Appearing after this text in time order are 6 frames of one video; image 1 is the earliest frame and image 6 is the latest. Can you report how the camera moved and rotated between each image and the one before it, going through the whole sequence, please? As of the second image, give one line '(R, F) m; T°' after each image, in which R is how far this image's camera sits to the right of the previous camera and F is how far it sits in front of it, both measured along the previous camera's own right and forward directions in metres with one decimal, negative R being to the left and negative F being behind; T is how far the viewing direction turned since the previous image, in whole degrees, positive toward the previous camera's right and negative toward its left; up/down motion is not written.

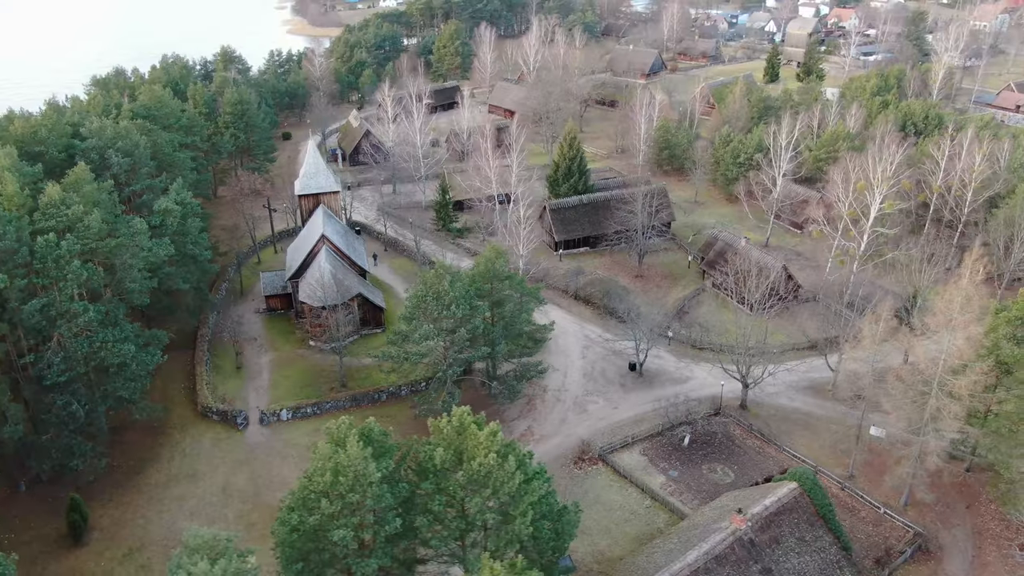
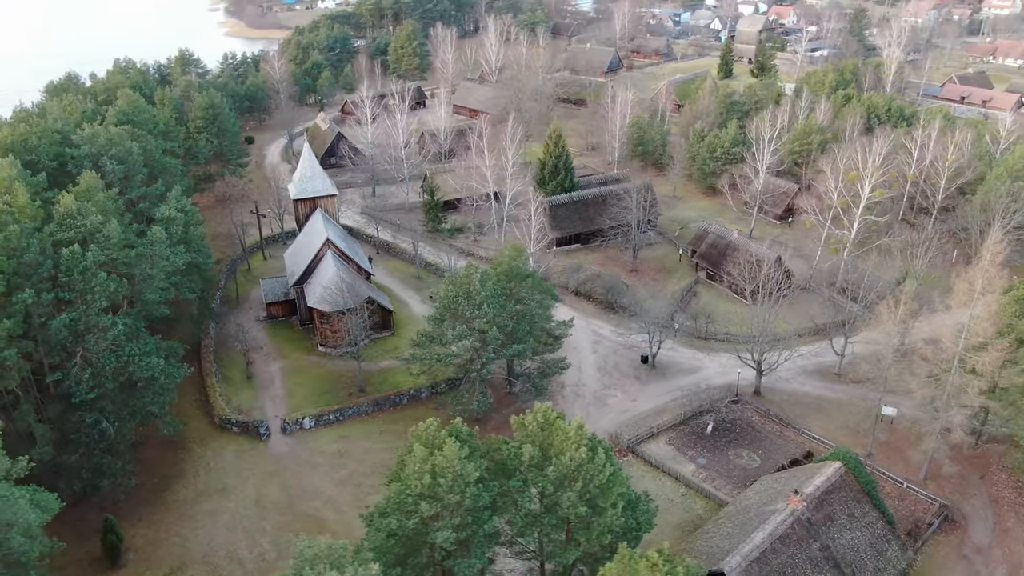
(-4.1, 0.0) m; +5°
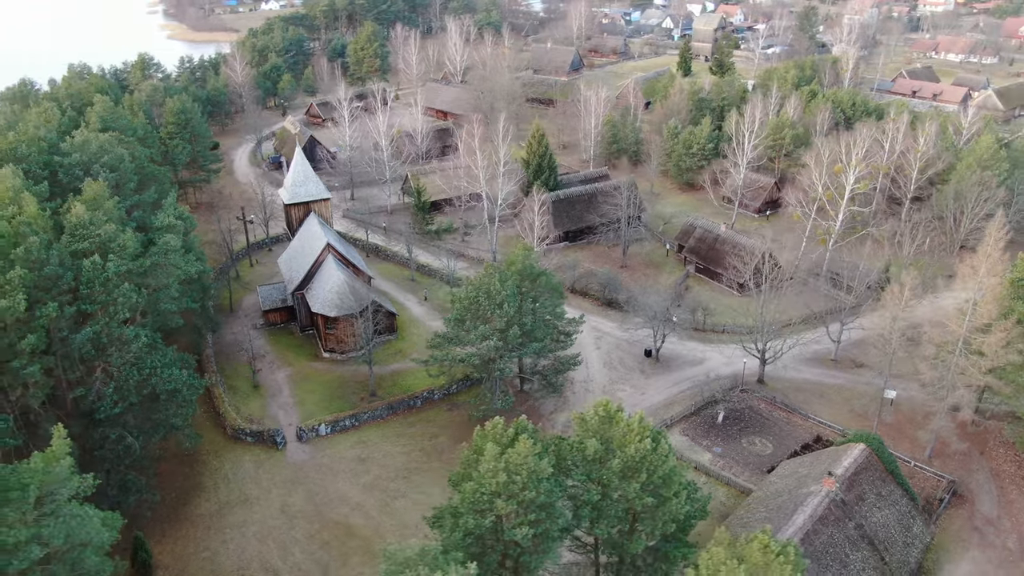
(-3.2, -0.1) m; +4°
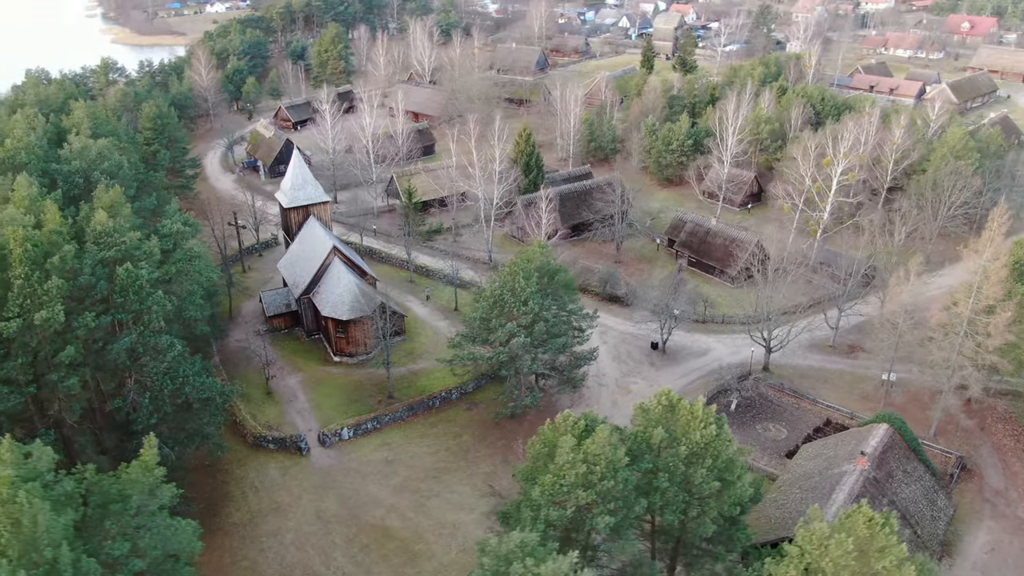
(-3.3, -0.2) m; +4°
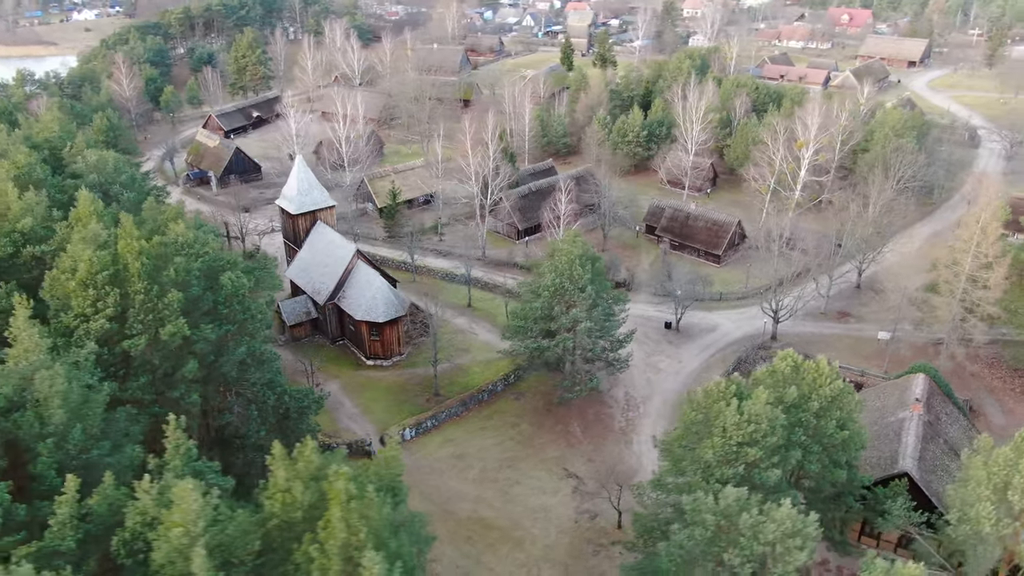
(-7.9, -0.3) m; +8°
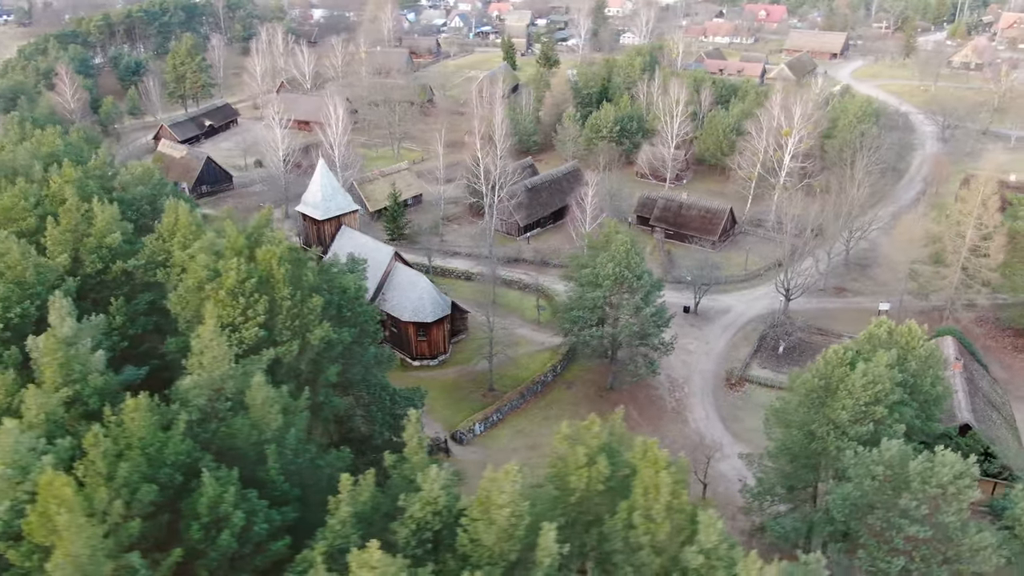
(-7.3, -0.5) m; +7°
